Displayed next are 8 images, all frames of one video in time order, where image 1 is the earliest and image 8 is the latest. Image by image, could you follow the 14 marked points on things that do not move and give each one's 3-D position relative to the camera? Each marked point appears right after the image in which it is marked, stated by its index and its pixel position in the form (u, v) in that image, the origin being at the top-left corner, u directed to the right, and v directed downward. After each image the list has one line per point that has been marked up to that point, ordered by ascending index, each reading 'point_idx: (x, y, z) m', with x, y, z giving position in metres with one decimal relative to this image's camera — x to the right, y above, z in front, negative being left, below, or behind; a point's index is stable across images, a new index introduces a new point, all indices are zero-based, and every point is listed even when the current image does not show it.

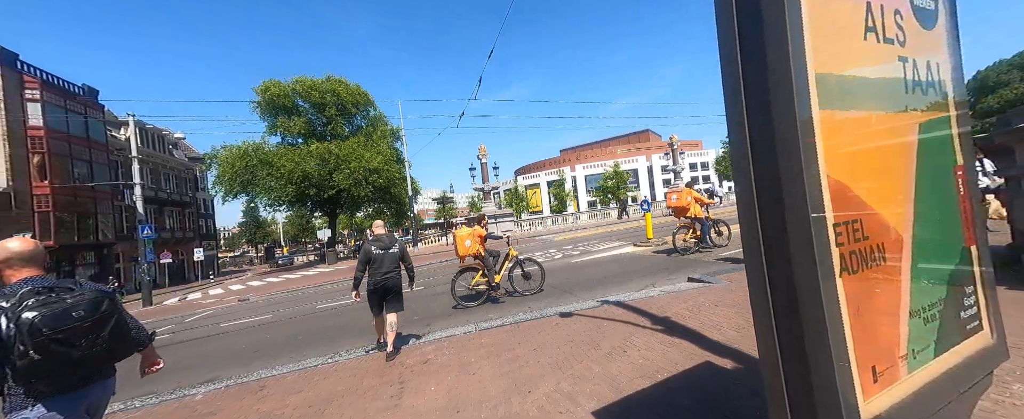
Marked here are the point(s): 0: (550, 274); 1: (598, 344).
0: (+0.9, -1.5, +8.2) m
1: (+0.9, -1.4, +3.5) m
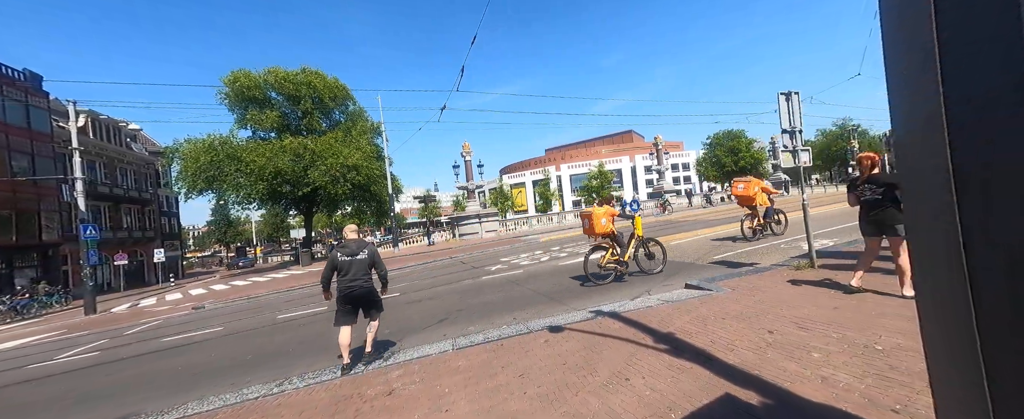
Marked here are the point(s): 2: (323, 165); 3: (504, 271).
0: (+0.6, -1.5, +7.7) m
1: (+0.7, -1.4, +3.0) m
2: (-9.6, +2.2, +17.1) m
3: (-0.2, -1.6, +8.7) m
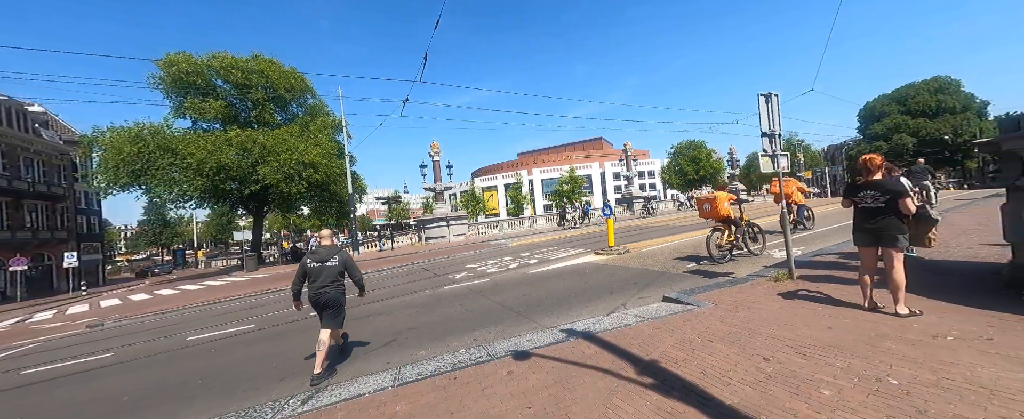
0: (-0.1, -1.6, +7.0) m
1: (+0.4, -1.4, +2.4) m
2: (-11.0, +2.2, +15.6) m
3: (-1.0, -1.7, +8.0) m
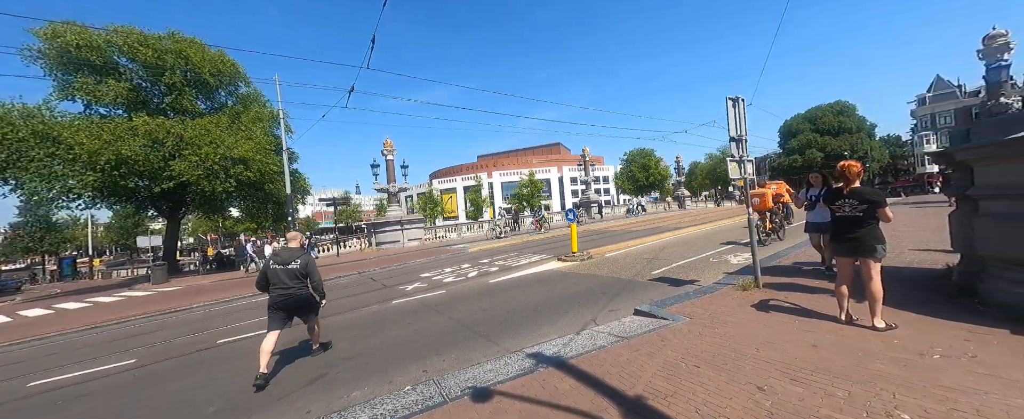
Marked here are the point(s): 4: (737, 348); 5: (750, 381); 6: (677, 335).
0: (-0.9, -1.7, +6.3) m
1: (+0.2, -1.5, +1.8) m
2: (-12.7, +2.2, +13.6) m
3: (-1.9, -1.7, +7.2) m
4: (+2.2, -1.4, +3.4) m
5: (+1.9, -1.4, +2.8) m
6: (+1.8, -1.4, +3.8) m
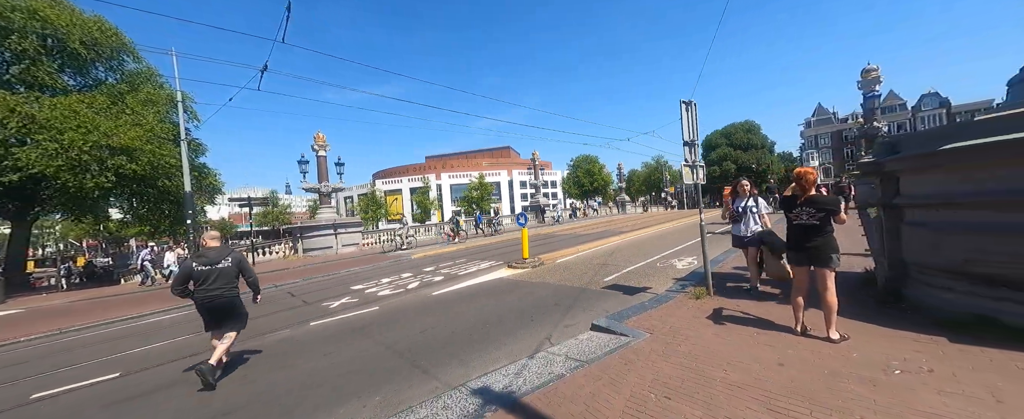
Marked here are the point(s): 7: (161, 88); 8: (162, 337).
0: (-1.8, -1.8, +5.5) m
1: (-0.1, -1.5, +1.2) m
2: (-14.5, +2.2, +11.0) m
3: (-2.9, -1.8, +6.2) m
4: (+1.7, -1.4, +3.0) m
5: (+1.5, -1.5, +2.4) m
6: (+1.3, -1.5, +3.4) m
7: (-17.2, +6.0, +16.7) m
8: (-6.5, -2.4, +6.3) m
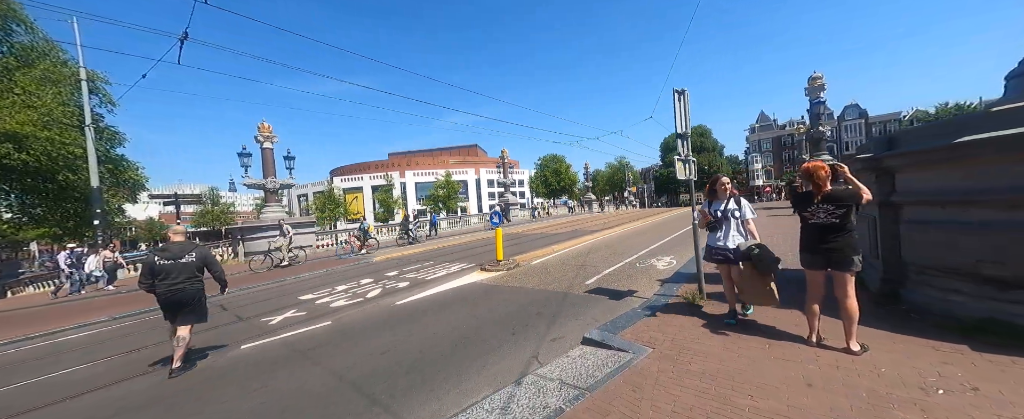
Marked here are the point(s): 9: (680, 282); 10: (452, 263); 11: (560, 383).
0: (-2.1, -1.7, +4.7) m
1: (0.0, -1.5, +0.5) m
2: (-15.3, +2.2, +8.9) m
3: (-3.3, -1.8, +5.3) m
4: (+1.6, -1.4, +2.6) m
5: (+1.5, -1.4, +1.9) m
6: (+1.1, -1.4, +2.9) m
7: (-18.5, +6.0, +14.3) m
8: (-6.9, -2.3, +5.0) m
9: (+3.0, -1.3, +6.0) m
10: (-1.6, -1.5, +9.6) m
11: (+0.4, -1.5, +3.0) m
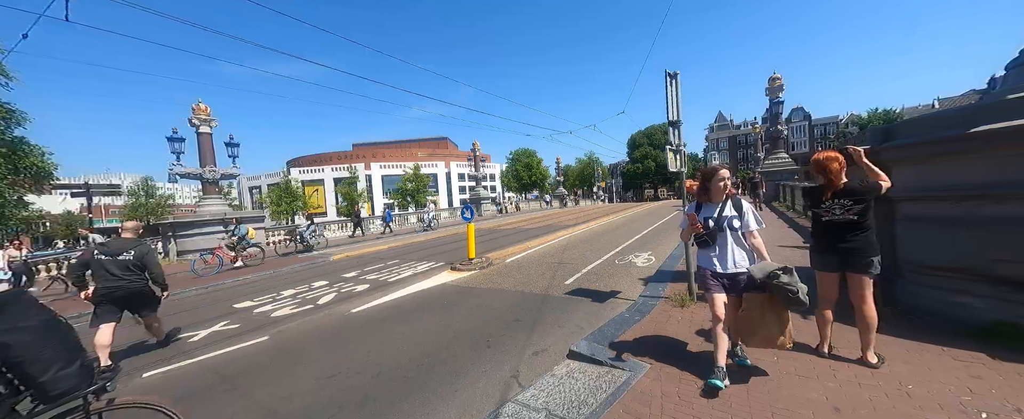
0: (-2.4, -1.7, +3.9) m
1: (+0.1, -1.5, -0.1) m
2: (-15.9, +2.4, +6.9) m
3: (-3.7, -1.7, +4.4) m
4: (+1.5, -1.4, +2.1) m
5: (+1.4, -1.4, +1.5) m
6: (+1.0, -1.4, +2.4) m
7: (-19.6, +6.3, +12.0) m
8: (-7.2, -2.3, +3.9) m
9: (+2.5, -1.2, +5.7) m
10: (-2.4, -1.3, +8.9) m
11: (+0.3, -1.5, +2.5) m
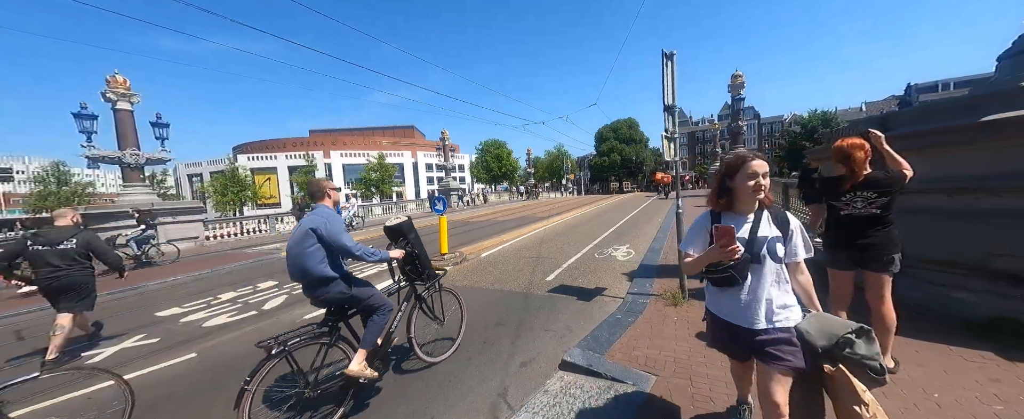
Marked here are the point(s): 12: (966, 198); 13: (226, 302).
0: (-2.6, -1.6, +3.2) m
1: (+0.3, -1.5, -0.5) m
2: (-16.3, +2.6, +4.9) m
3: (-3.9, -1.6, +3.6) m
4: (+1.5, -1.3, +1.8) m
5: (+1.5, -1.4, +1.1) m
6: (+1.0, -1.4, +2.0) m
7: (-20.4, +6.6, +9.5) m
8: (-7.3, -2.1, +2.8) m
9: (+2.2, -1.1, +5.5) m
10: (-3.0, -1.1, +8.1) m
11: (+0.2, -1.4, +2.1) m
12: (+4.4, +0.1, +3.3) m
13: (-4.4, -1.4, +5.4) m
